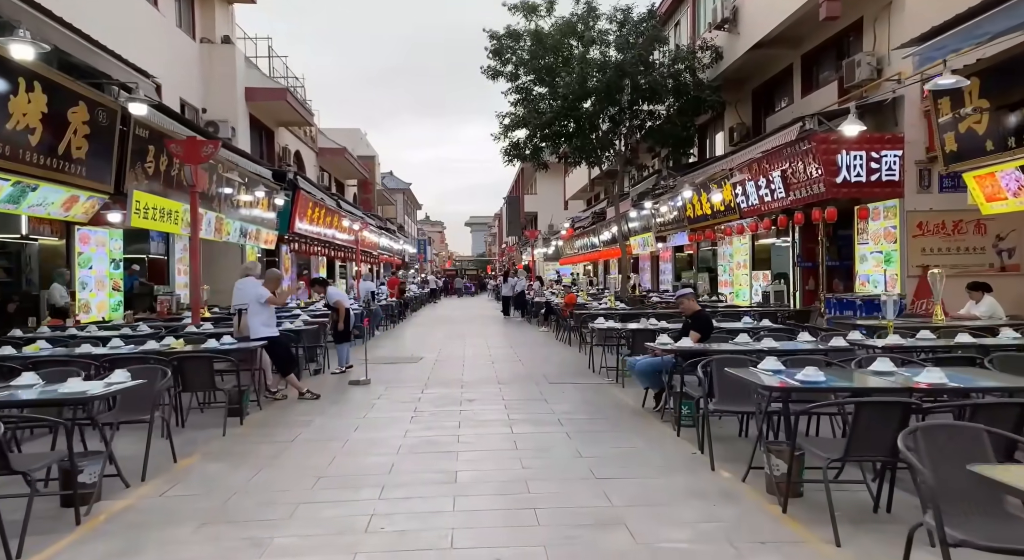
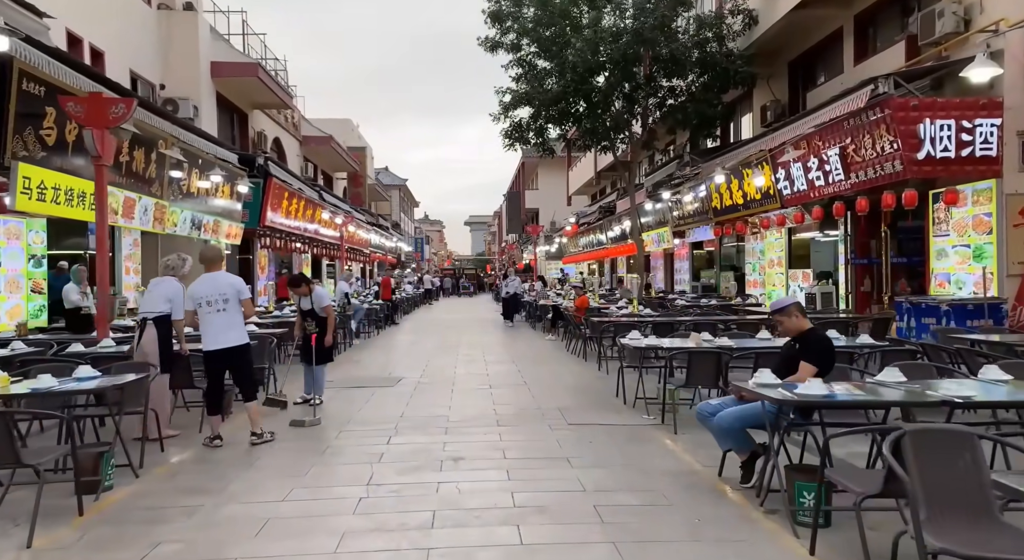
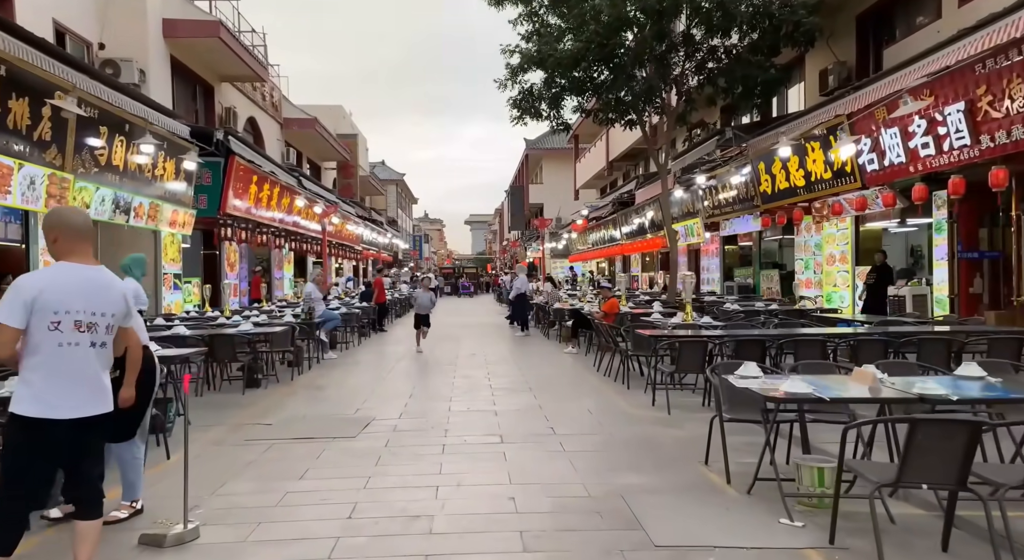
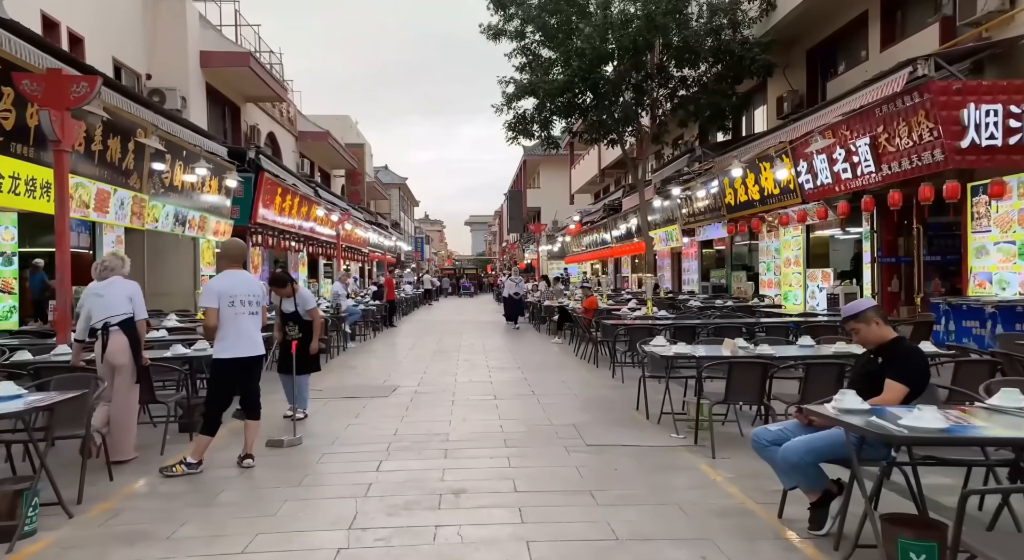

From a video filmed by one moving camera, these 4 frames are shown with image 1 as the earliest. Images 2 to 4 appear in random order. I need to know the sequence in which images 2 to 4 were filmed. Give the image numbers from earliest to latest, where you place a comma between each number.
2, 4, 3
